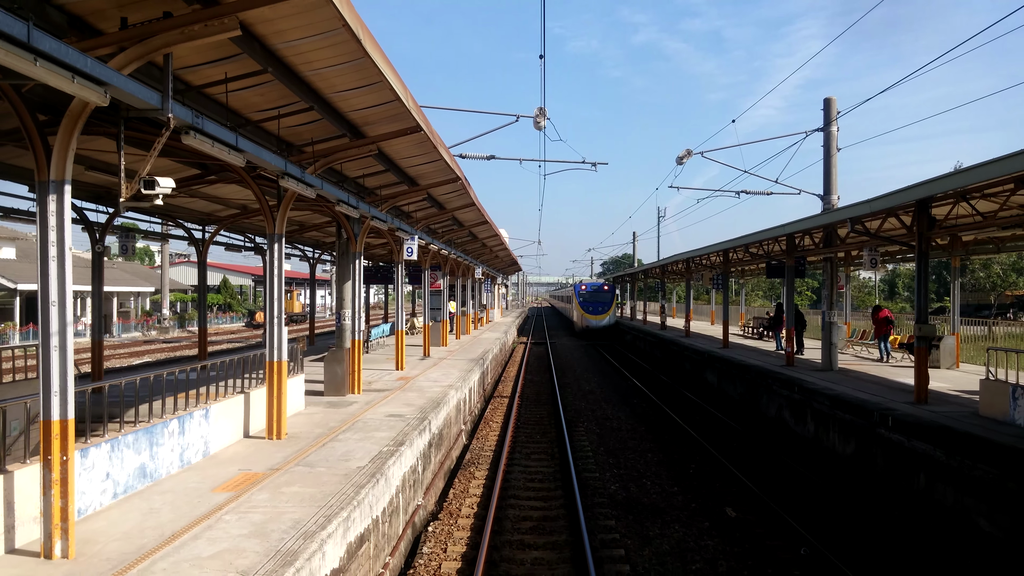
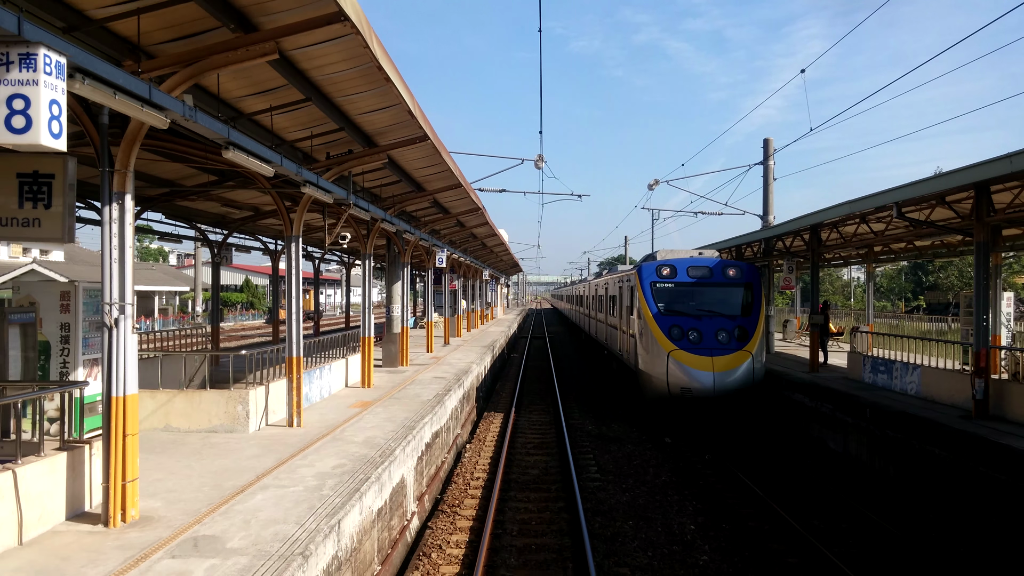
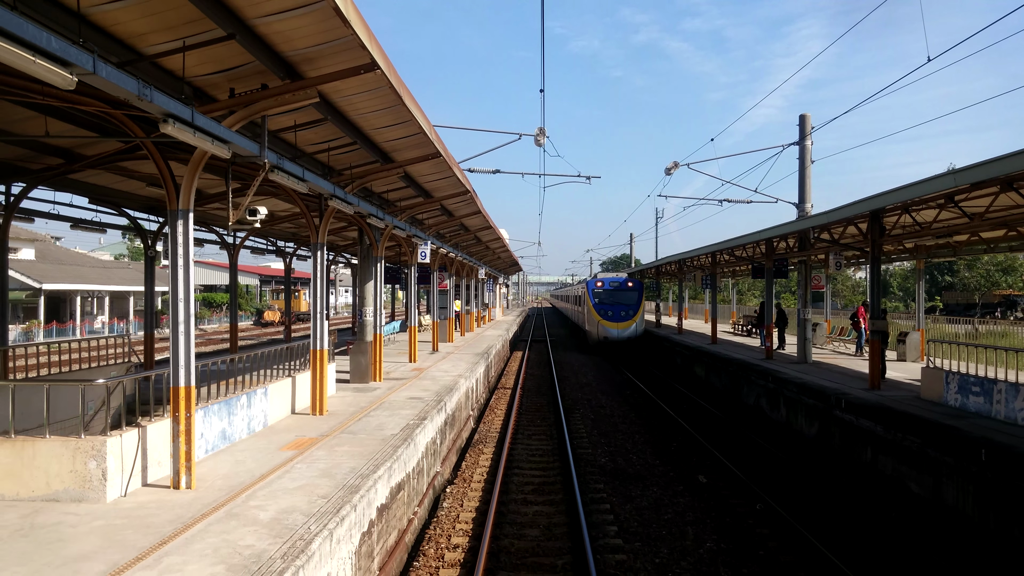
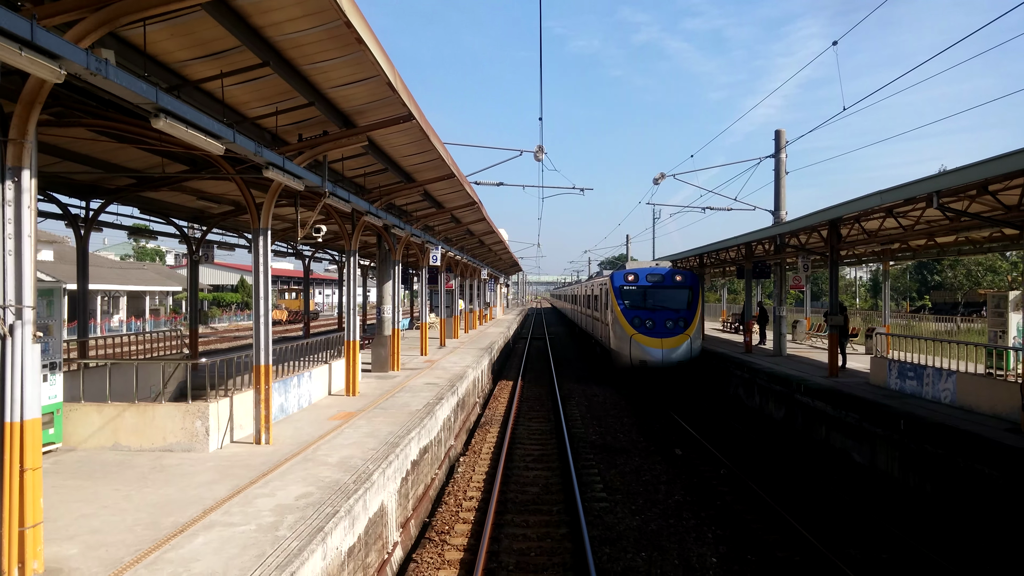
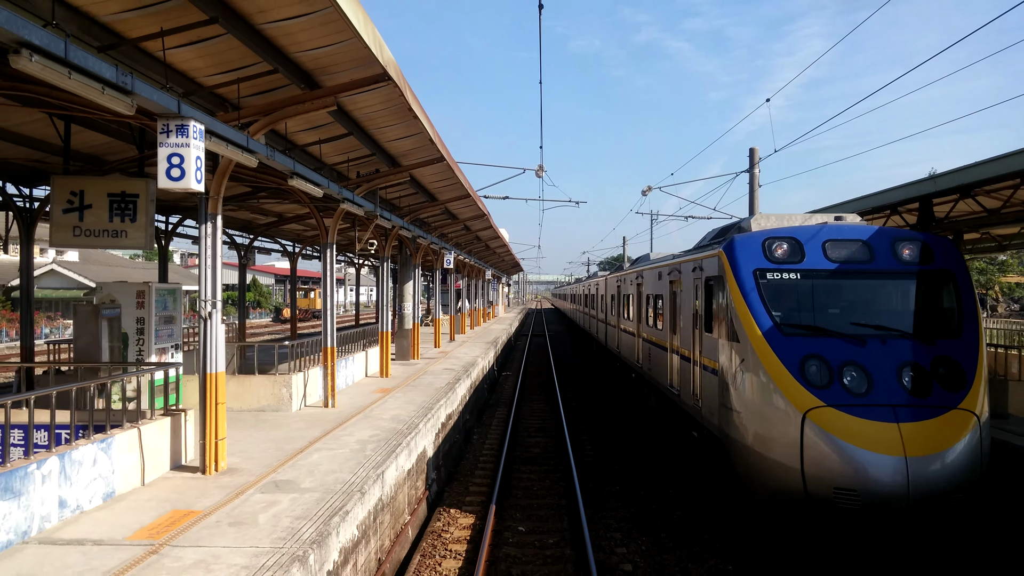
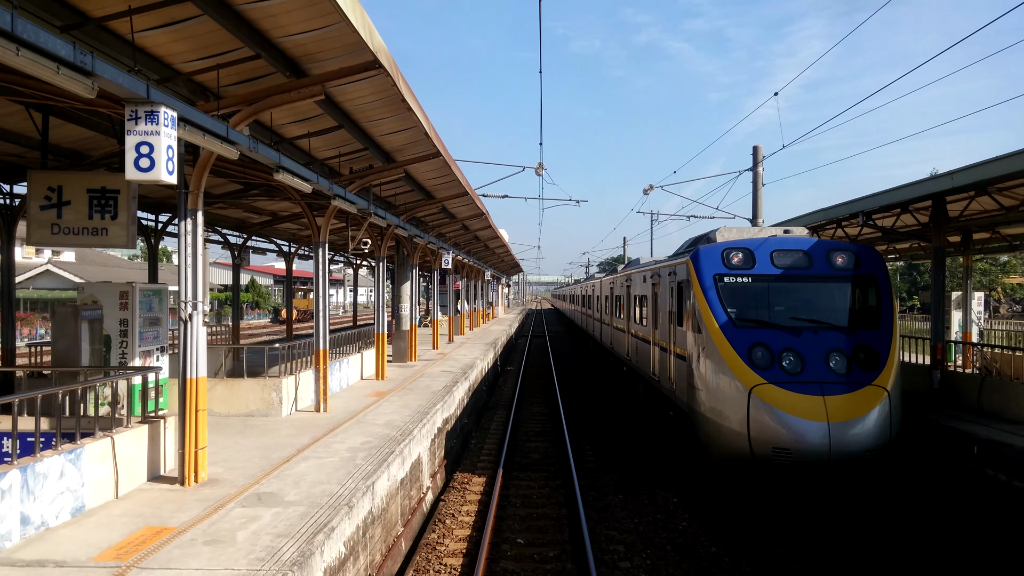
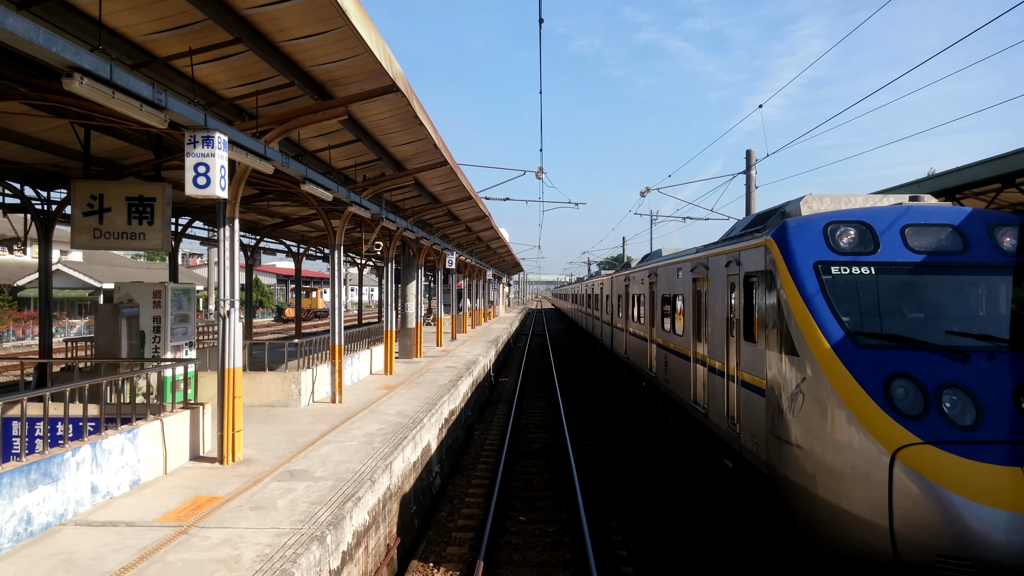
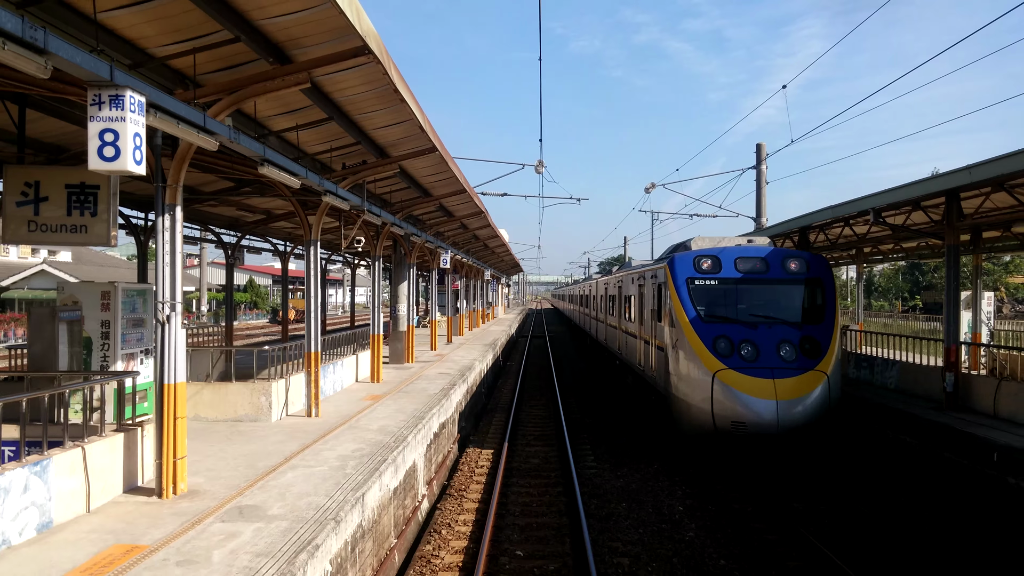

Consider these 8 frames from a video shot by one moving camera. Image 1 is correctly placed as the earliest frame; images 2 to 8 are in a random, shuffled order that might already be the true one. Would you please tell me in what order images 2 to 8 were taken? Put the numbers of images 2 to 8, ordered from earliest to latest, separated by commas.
3, 4, 2, 8, 6, 5, 7
